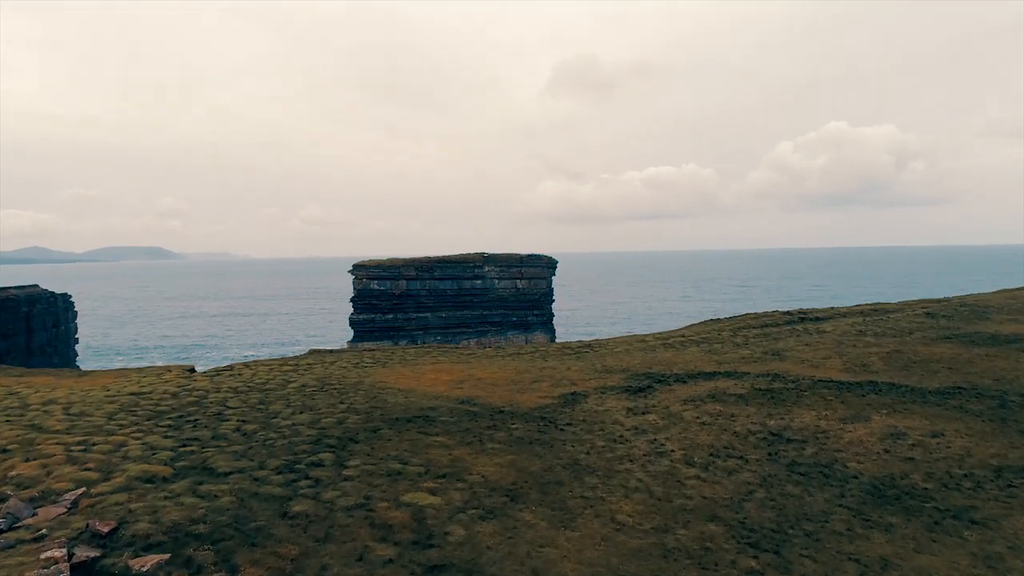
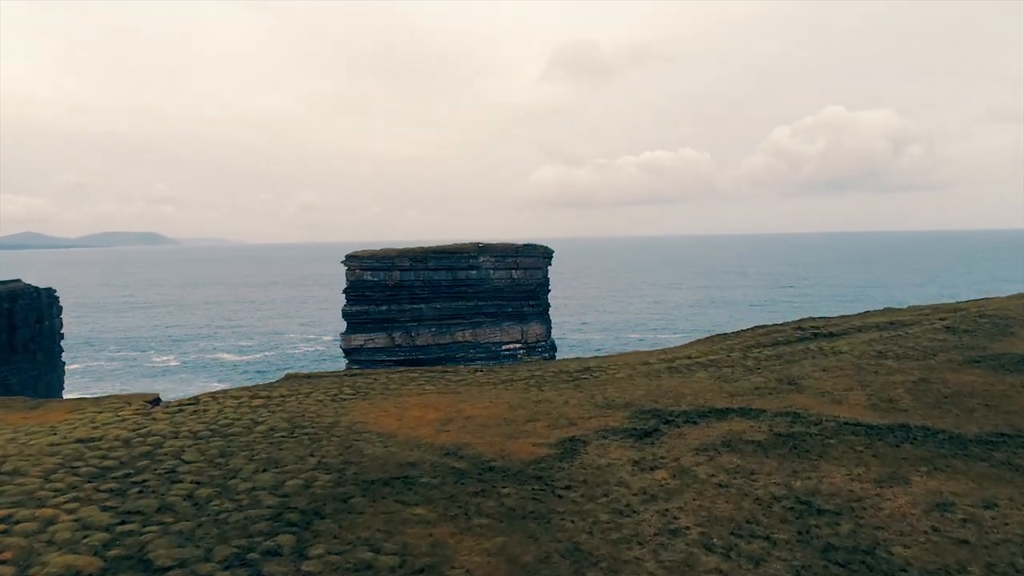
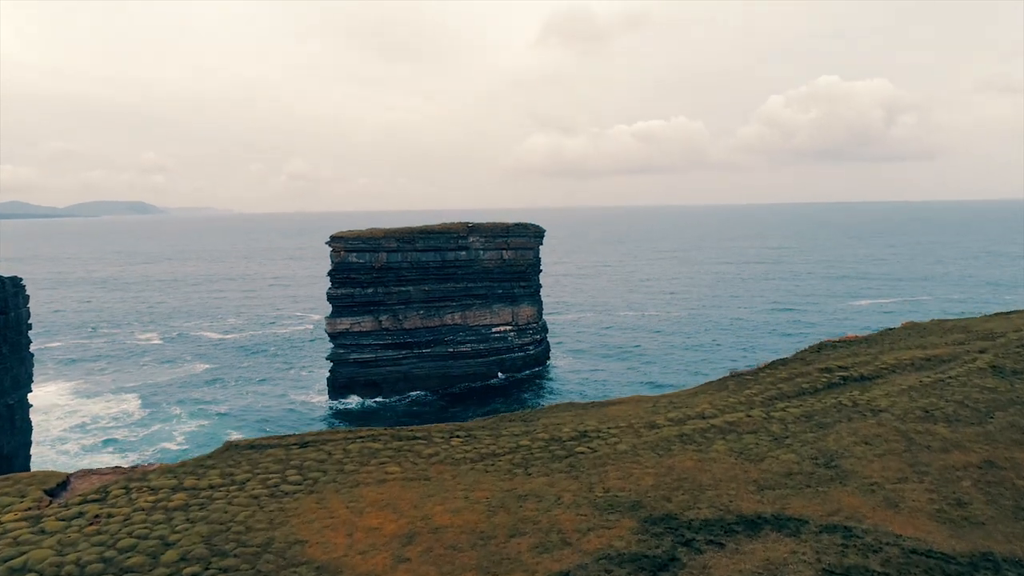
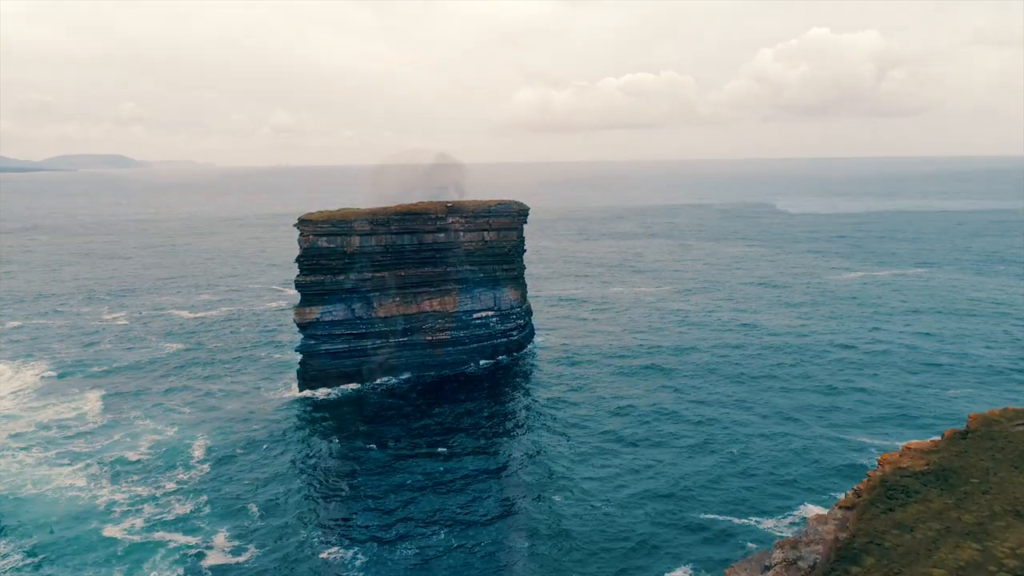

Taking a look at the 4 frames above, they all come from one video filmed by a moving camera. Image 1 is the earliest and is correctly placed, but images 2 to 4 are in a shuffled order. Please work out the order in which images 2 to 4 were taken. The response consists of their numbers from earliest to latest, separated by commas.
2, 3, 4
